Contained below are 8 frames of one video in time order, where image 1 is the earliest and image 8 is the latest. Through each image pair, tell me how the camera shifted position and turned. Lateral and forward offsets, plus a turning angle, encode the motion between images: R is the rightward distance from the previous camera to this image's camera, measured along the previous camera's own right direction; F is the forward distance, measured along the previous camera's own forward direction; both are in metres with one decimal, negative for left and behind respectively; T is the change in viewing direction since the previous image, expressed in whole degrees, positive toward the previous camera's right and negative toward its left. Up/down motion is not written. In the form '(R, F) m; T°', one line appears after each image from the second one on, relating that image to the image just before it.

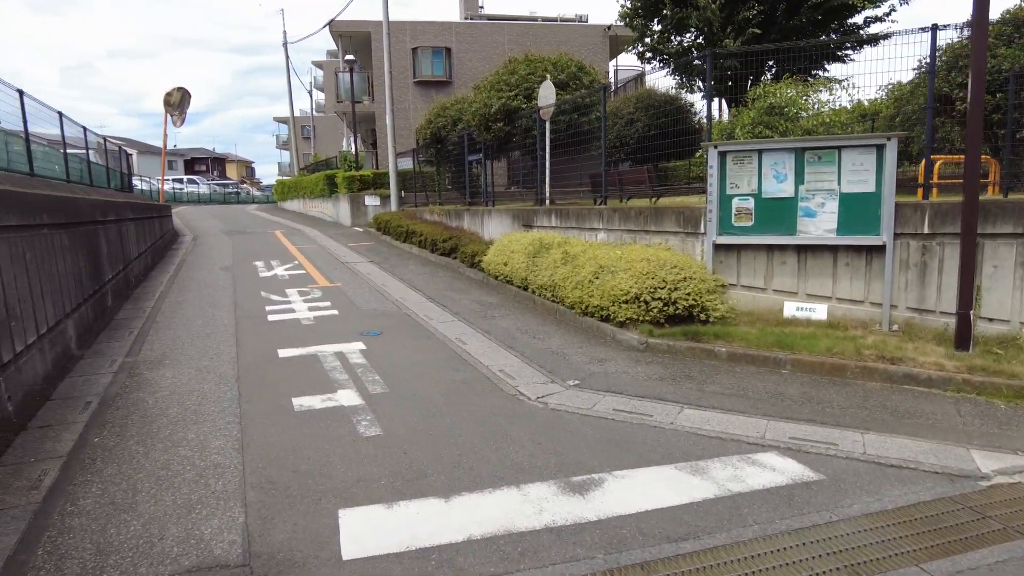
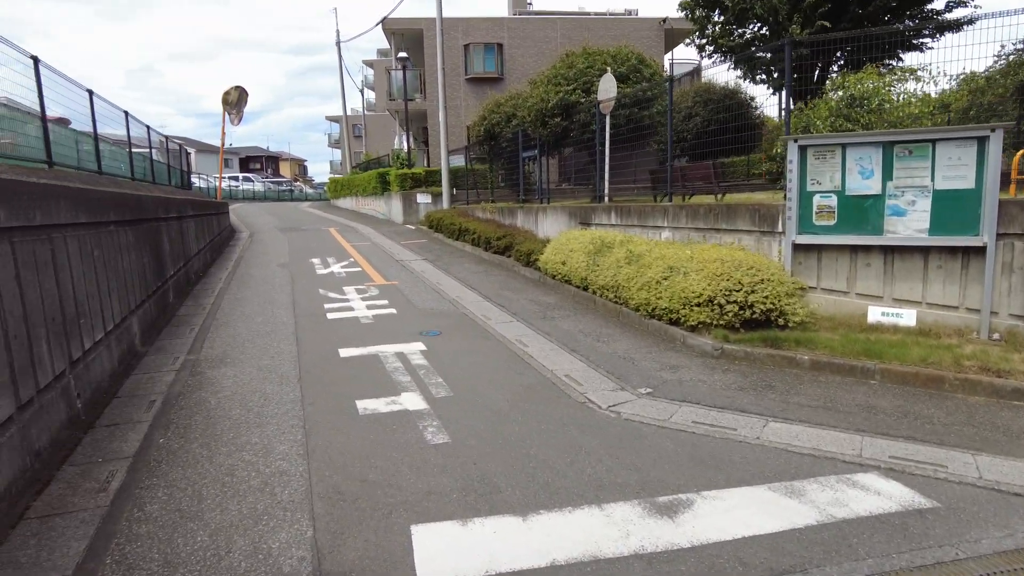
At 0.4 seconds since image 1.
(-0.2, +0.3) m; -4°
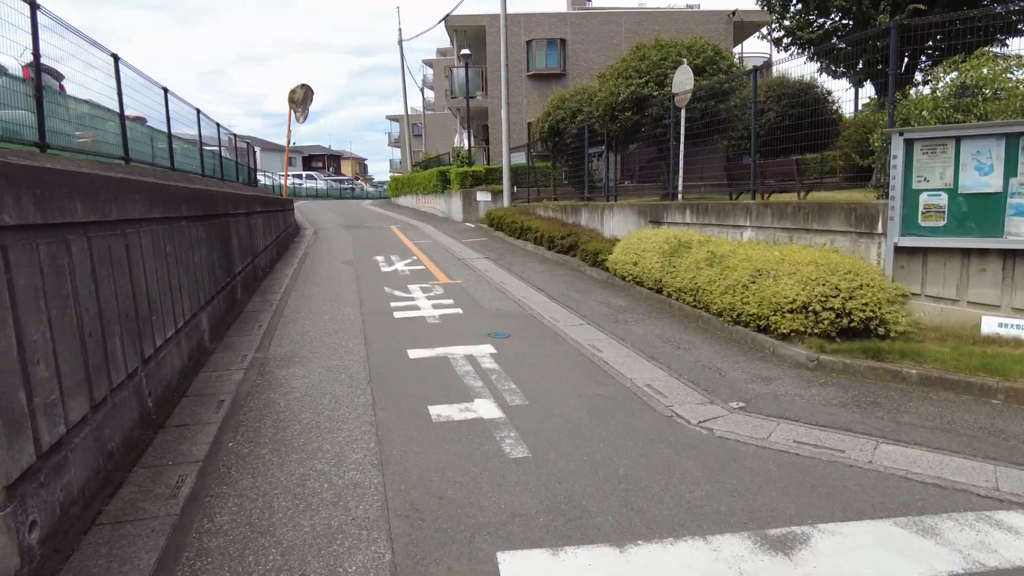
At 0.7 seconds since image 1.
(-0.2, +0.3) m; -5°
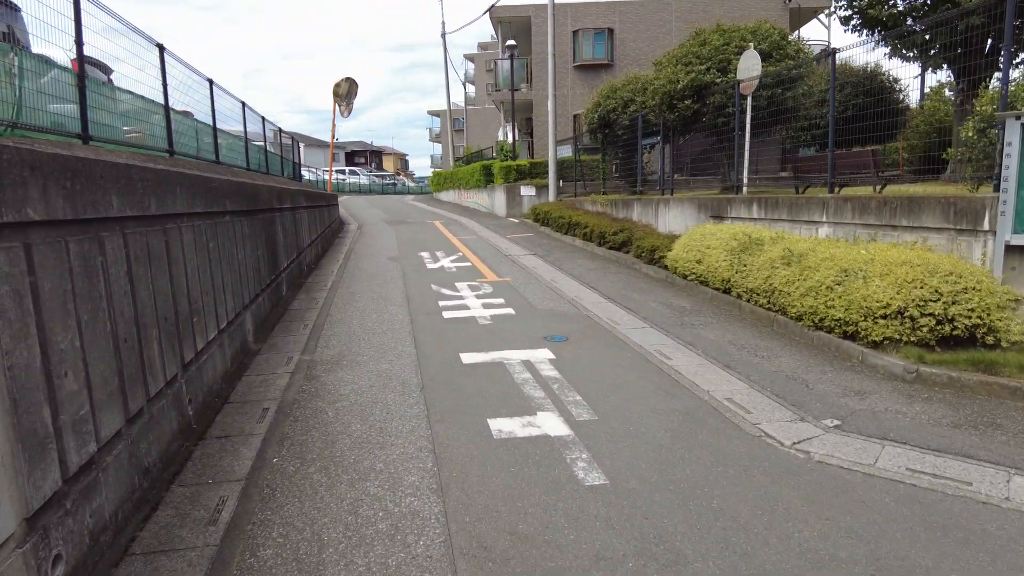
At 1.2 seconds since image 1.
(-0.2, +0.5) m; -3°
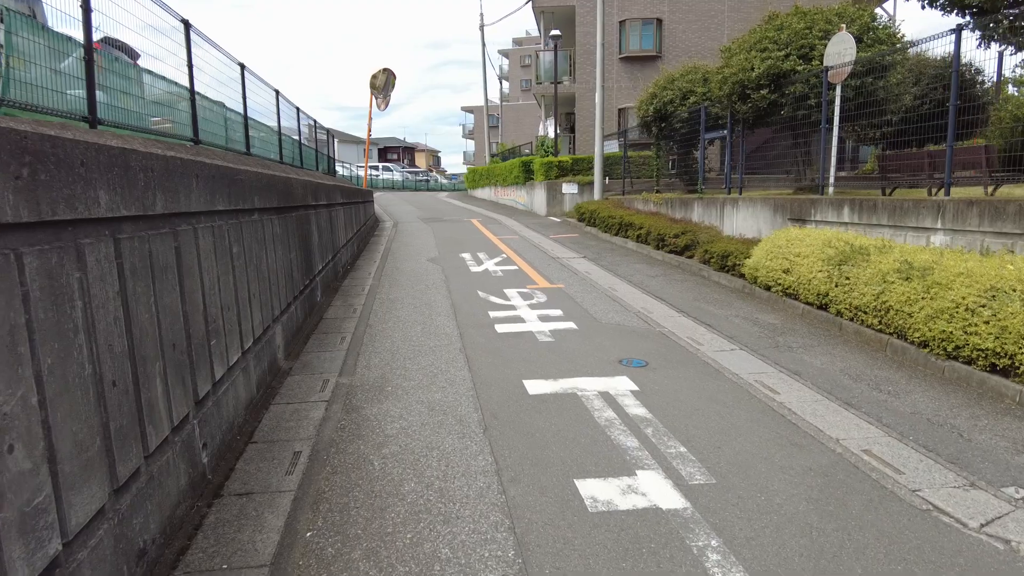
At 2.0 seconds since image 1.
(-0.4, +1.0) m; -2°
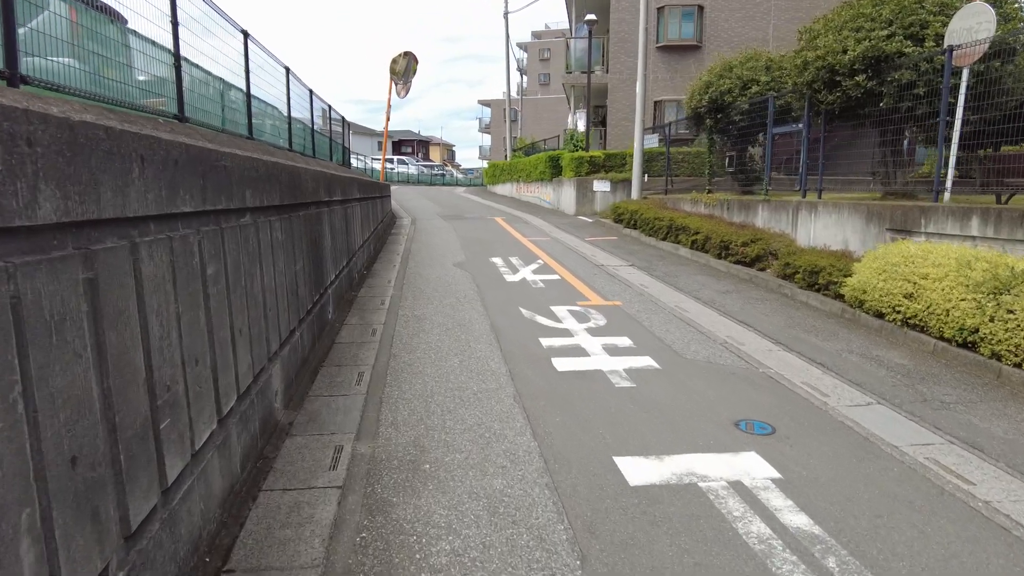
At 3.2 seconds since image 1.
(-0.5, +1.5) m; -1°
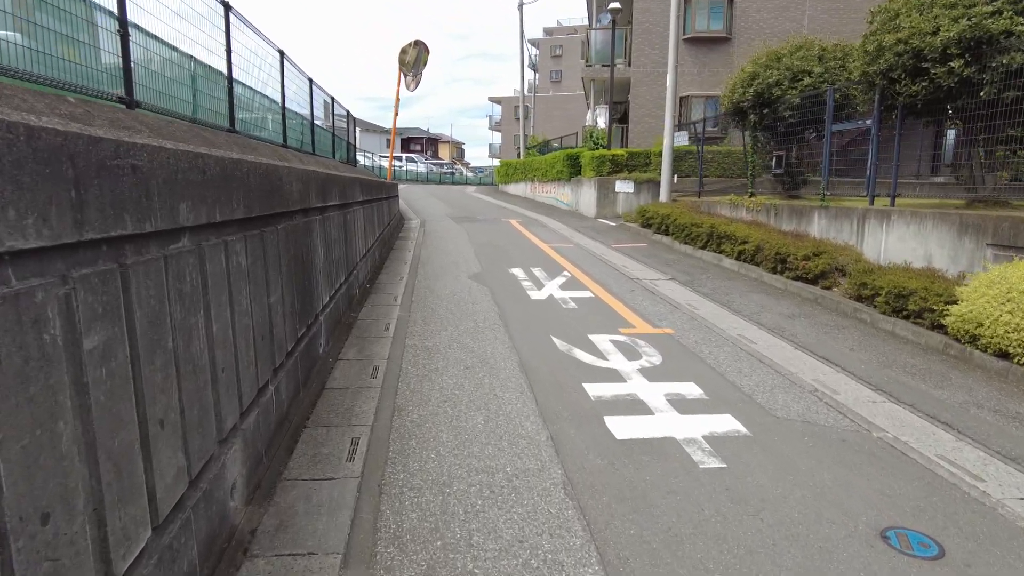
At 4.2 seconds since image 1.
(-0.2, +1.3) m; -1°
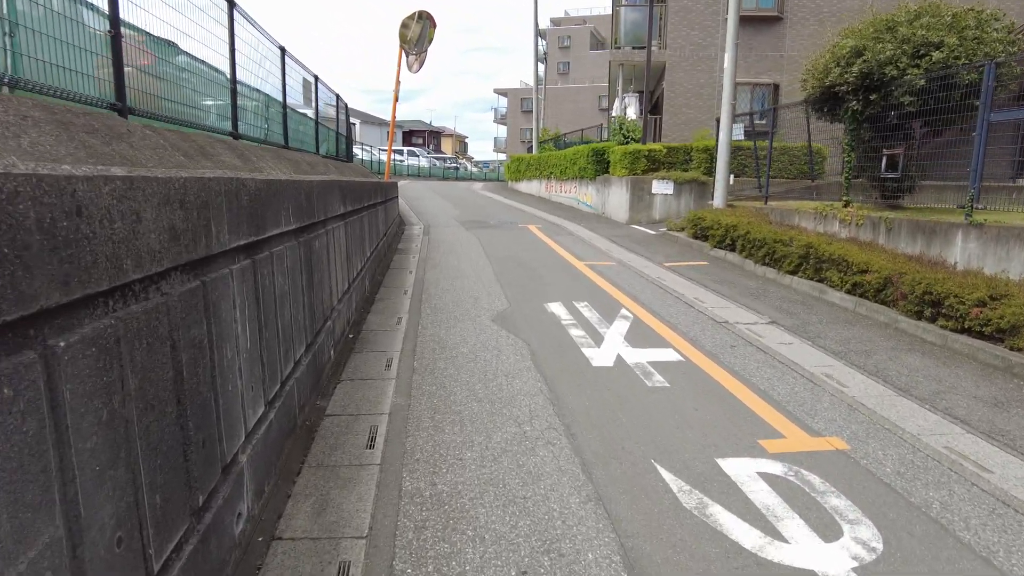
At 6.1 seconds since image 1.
(-0.4, +2.6) m; 0°
